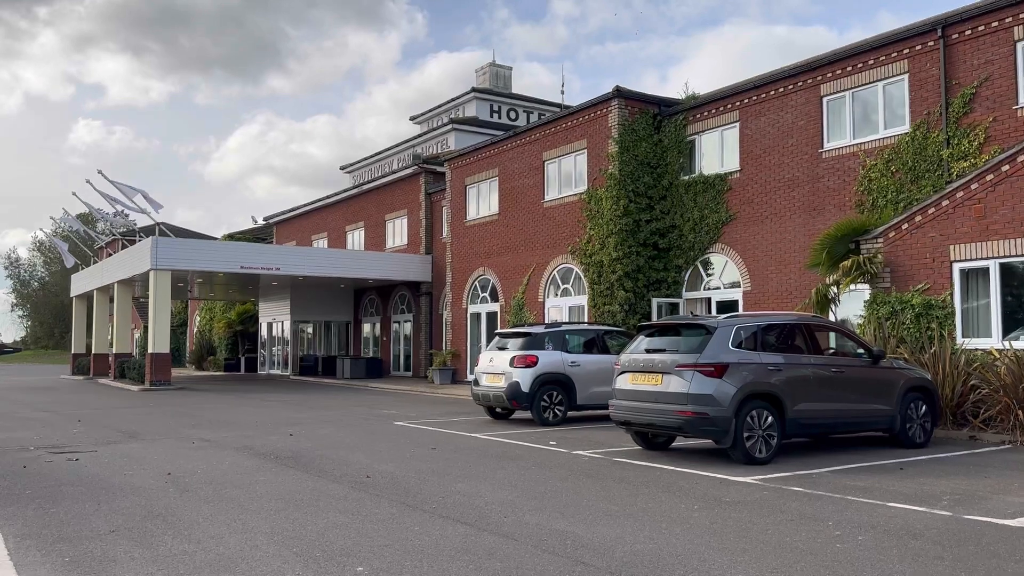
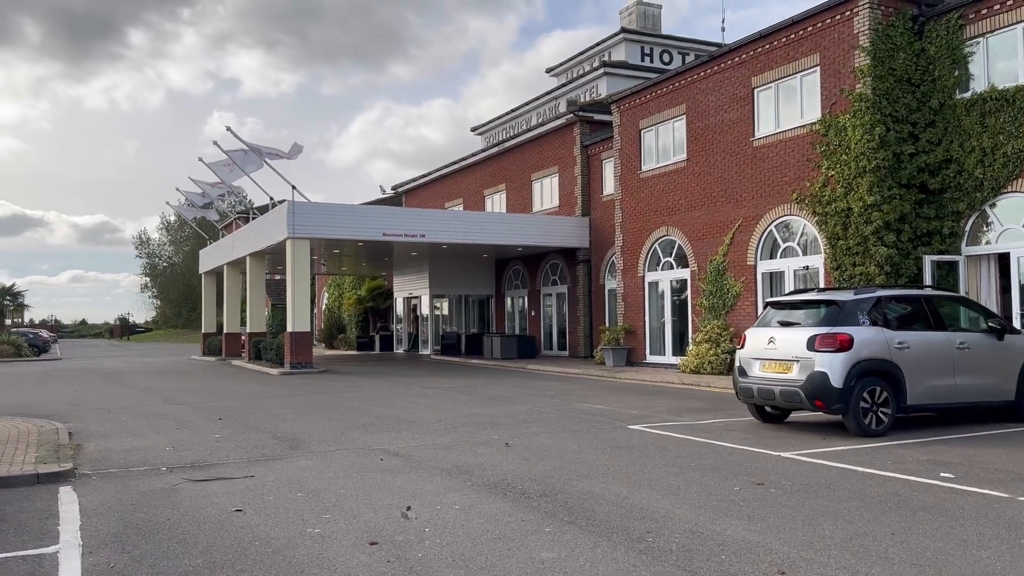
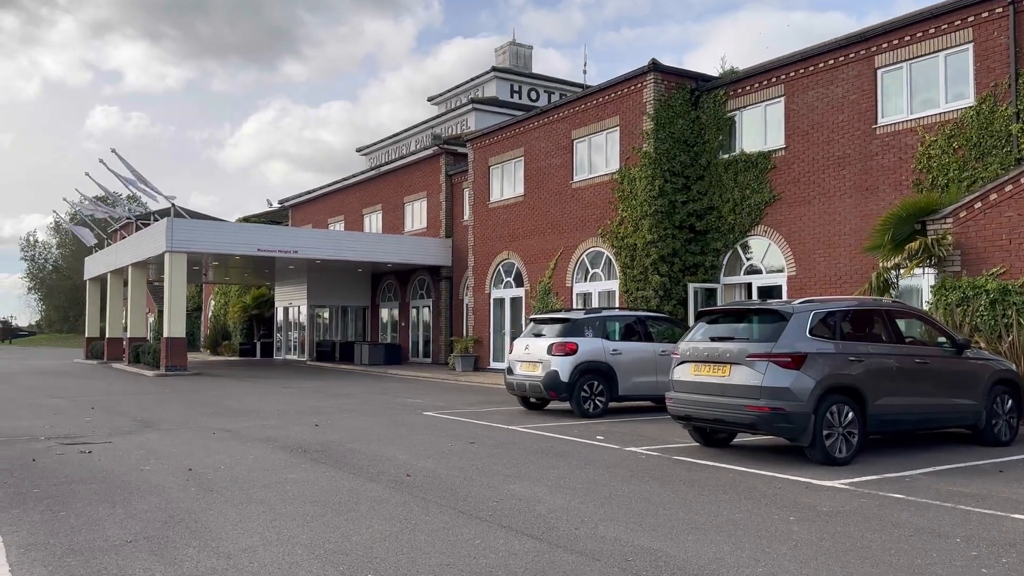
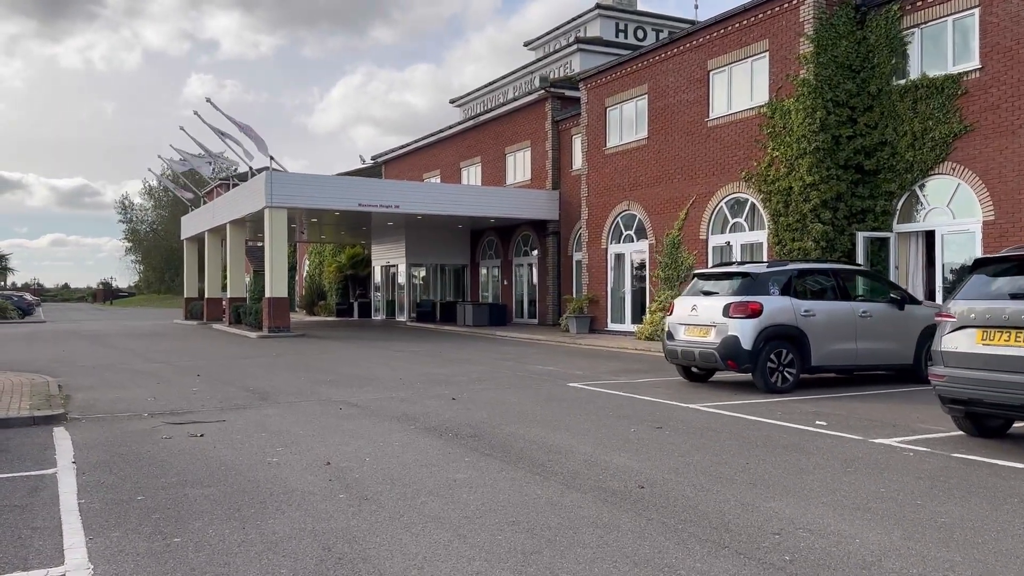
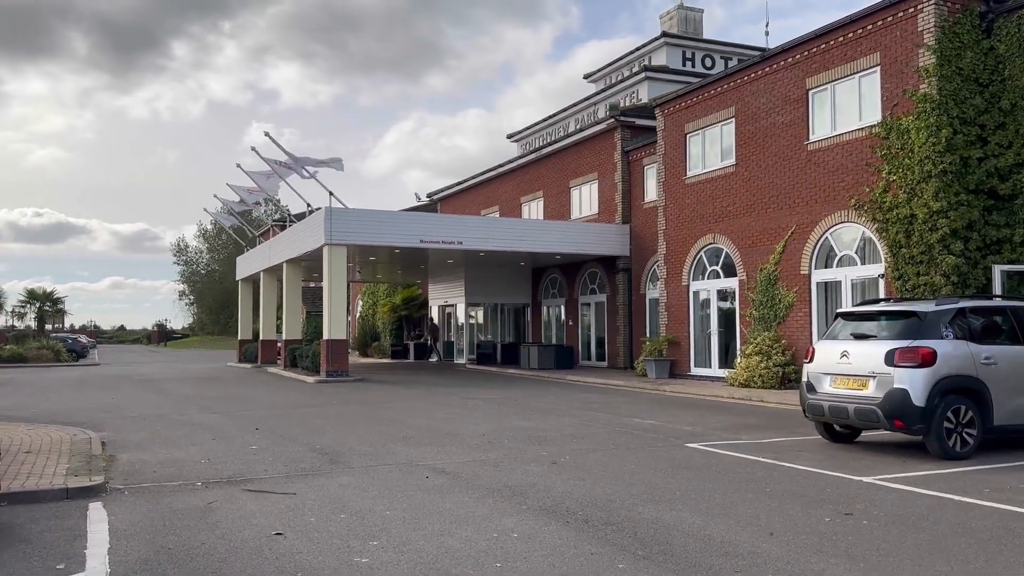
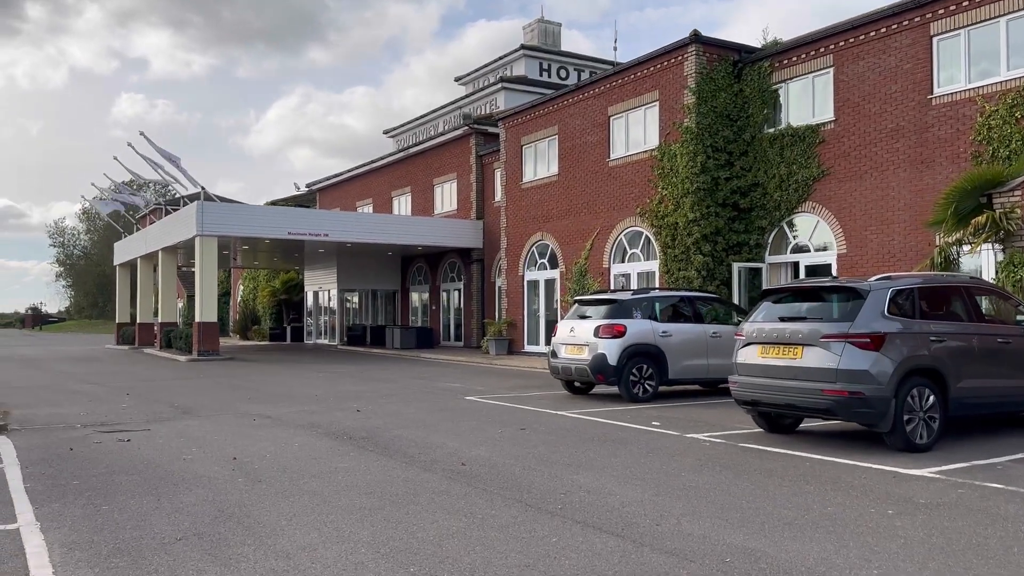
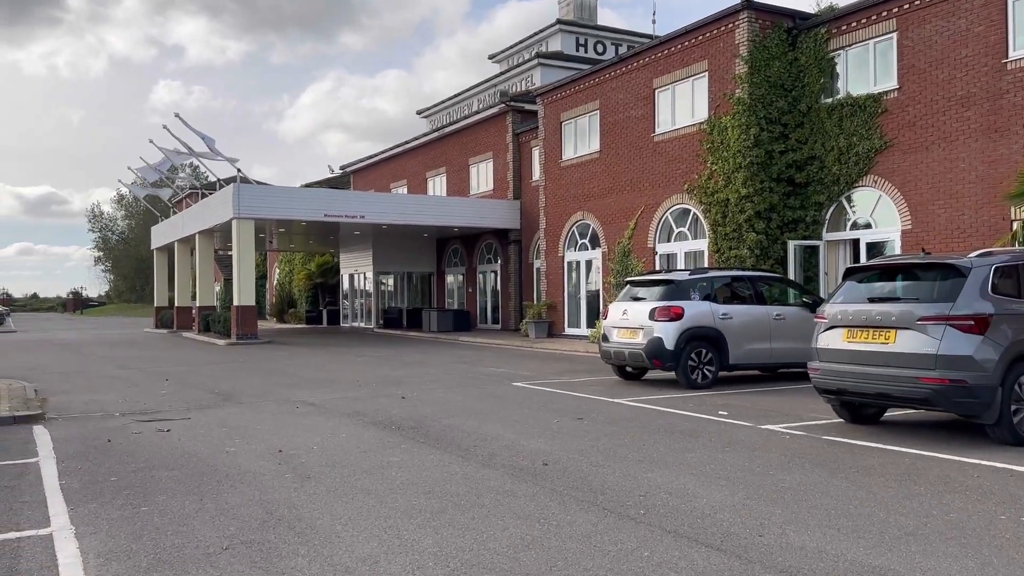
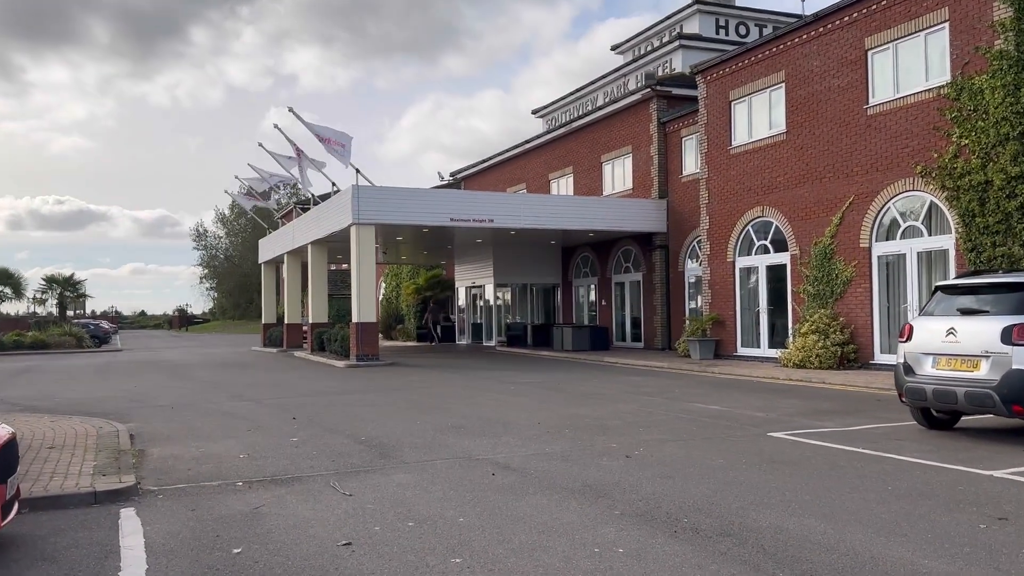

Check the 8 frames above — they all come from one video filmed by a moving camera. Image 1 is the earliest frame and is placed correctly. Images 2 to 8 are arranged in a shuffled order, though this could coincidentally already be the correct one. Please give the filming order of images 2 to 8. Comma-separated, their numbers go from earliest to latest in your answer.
3, 6, 7, 4, 2, 5, 8
